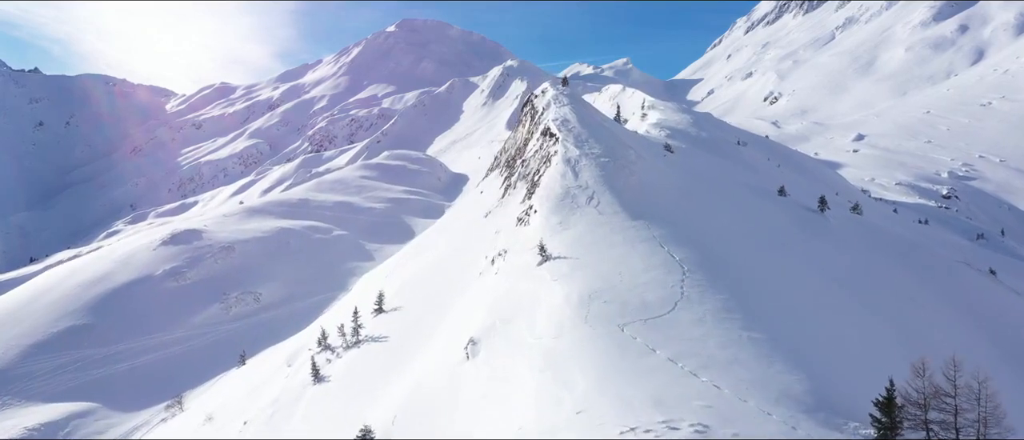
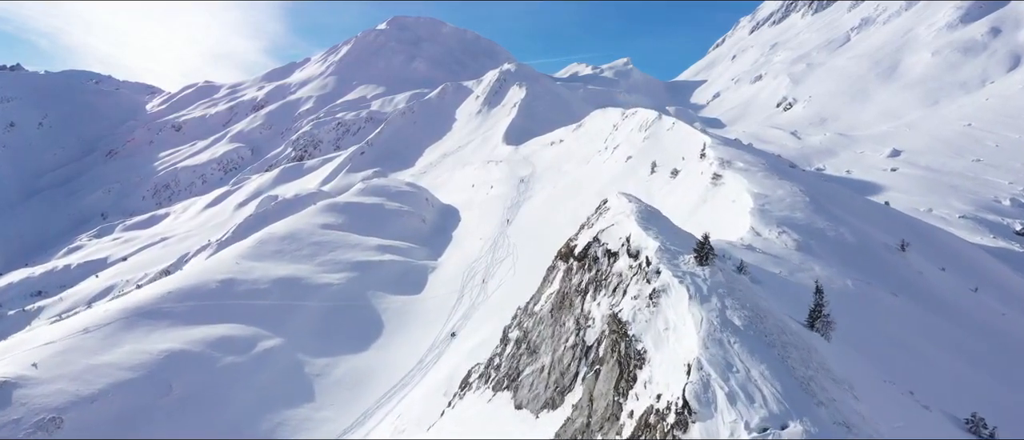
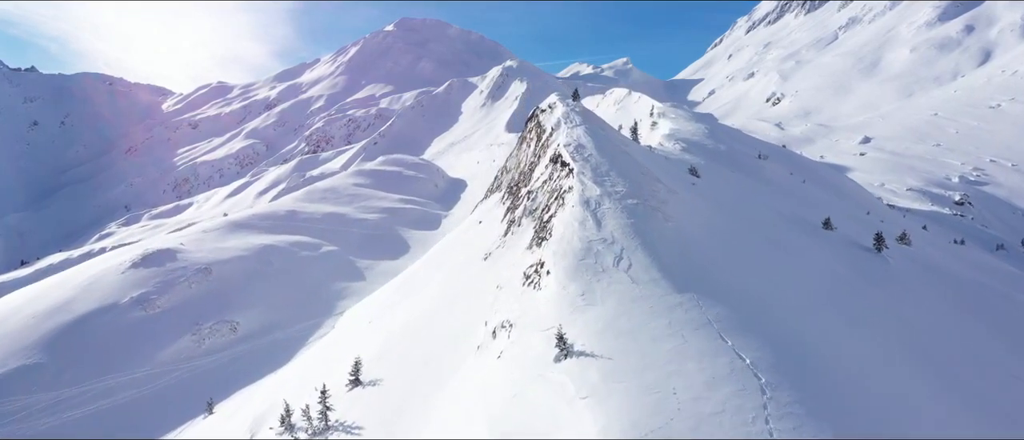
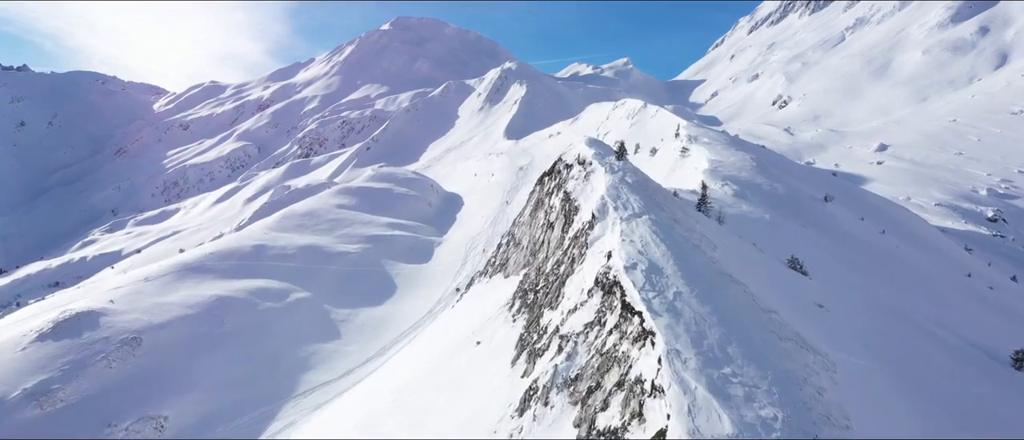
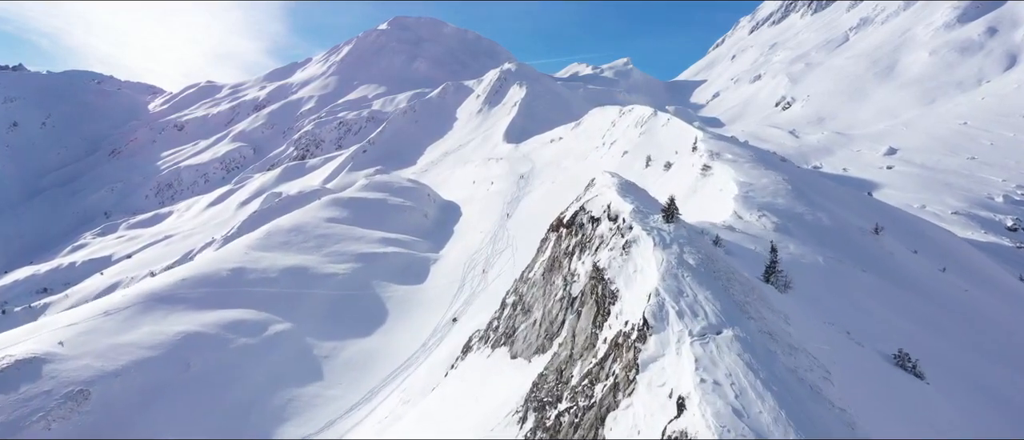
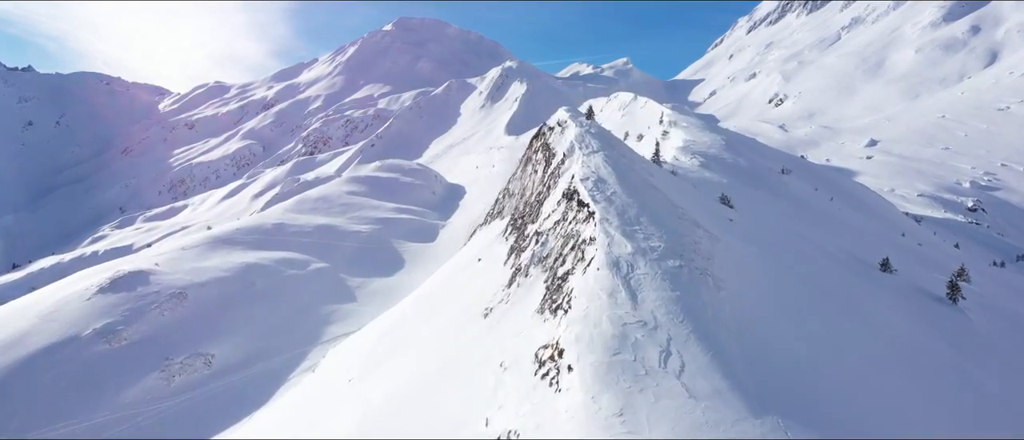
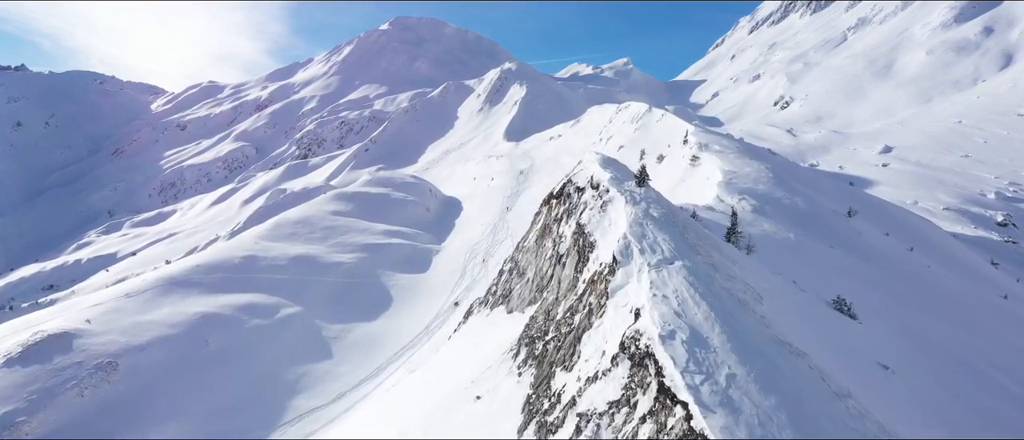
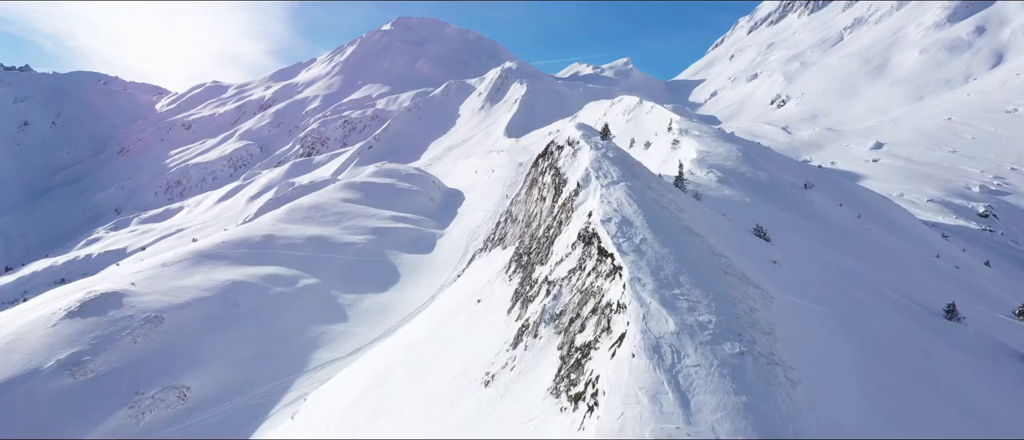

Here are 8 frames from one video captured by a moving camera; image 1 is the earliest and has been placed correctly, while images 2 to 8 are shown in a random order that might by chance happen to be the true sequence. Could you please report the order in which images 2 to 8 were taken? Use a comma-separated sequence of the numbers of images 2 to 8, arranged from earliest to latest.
3, 6, 8, 4, 7, 5, 2
